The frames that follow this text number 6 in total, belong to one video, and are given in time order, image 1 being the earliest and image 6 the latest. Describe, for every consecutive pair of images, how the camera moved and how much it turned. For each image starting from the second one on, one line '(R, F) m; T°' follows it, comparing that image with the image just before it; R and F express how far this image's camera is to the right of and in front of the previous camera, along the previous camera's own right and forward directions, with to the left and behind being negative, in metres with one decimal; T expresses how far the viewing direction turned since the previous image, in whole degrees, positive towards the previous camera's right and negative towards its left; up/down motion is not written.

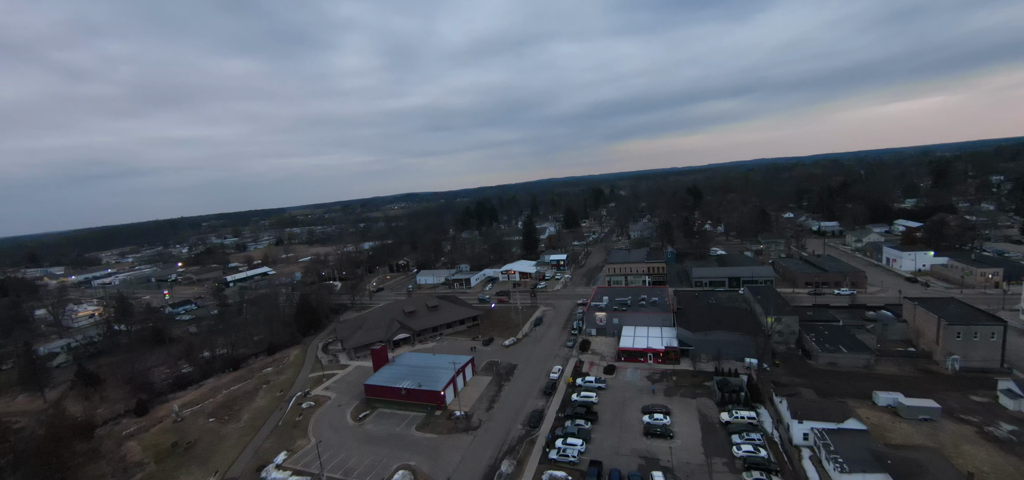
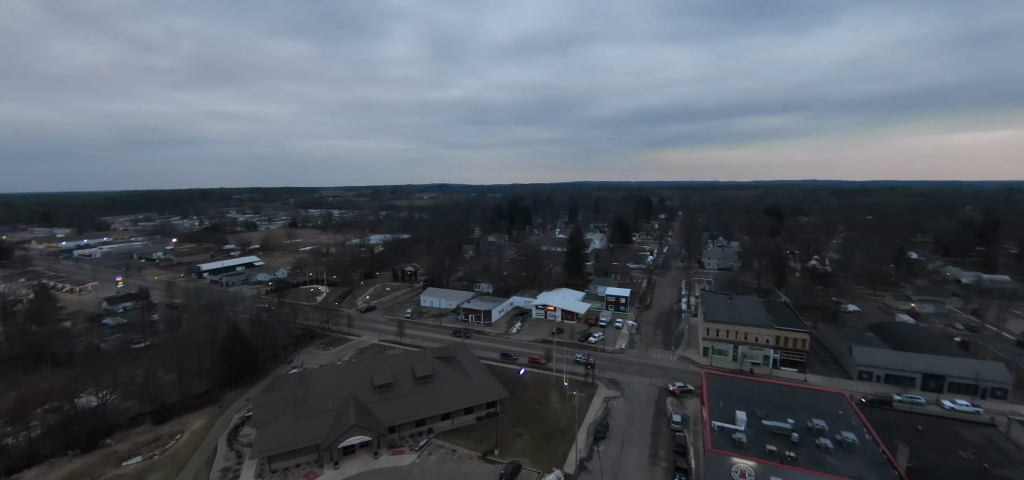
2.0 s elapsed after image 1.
(-1.3, +12.4) m; -4°
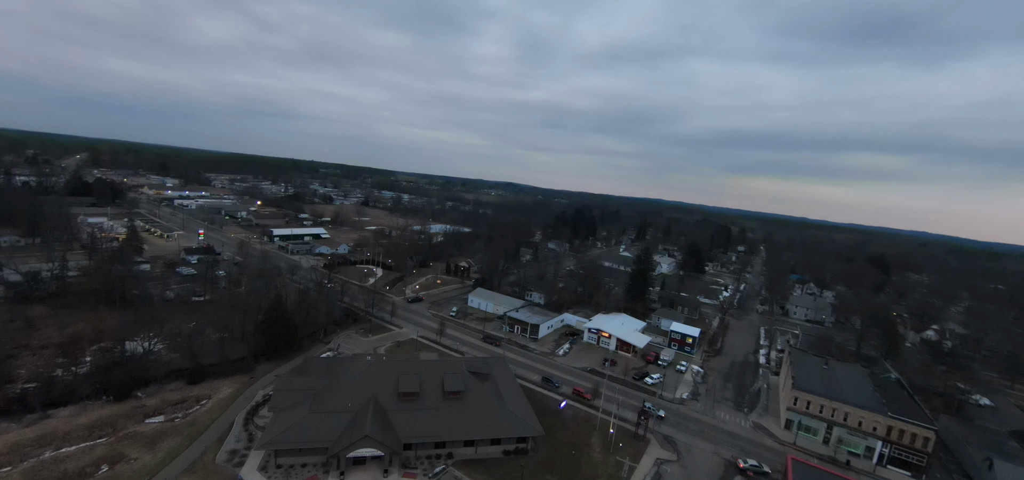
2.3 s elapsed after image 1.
(-0.1, +2.2) m; -8°
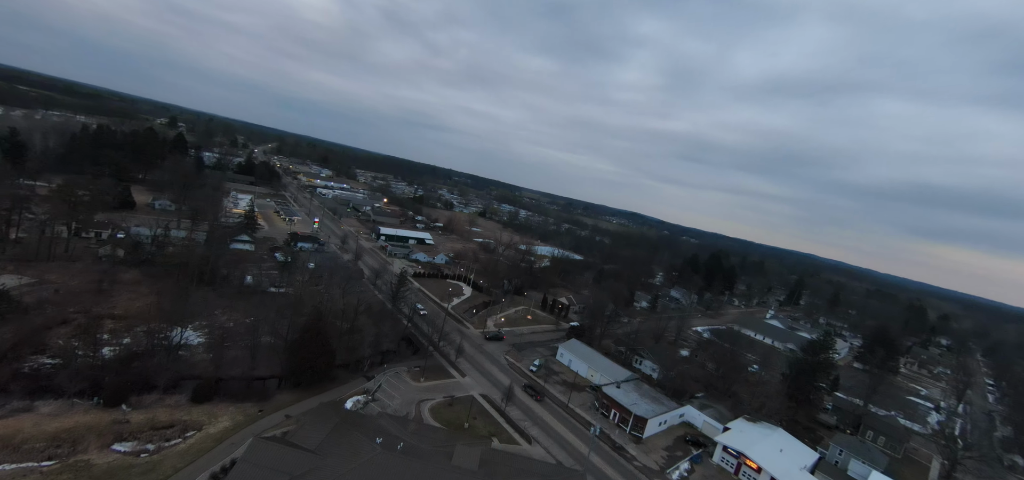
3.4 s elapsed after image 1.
(0.0, +6.7) m; -16°
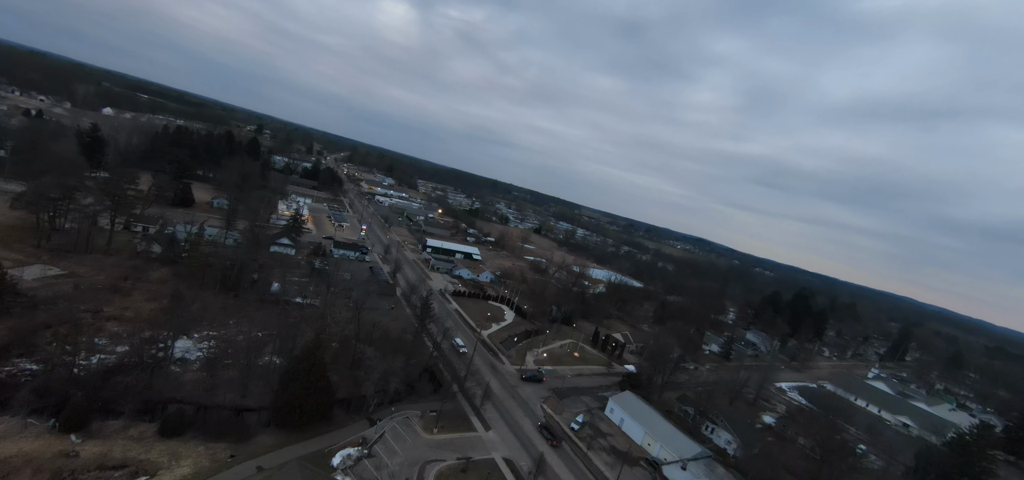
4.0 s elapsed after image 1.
(+0.4, +3.7) m; -8°
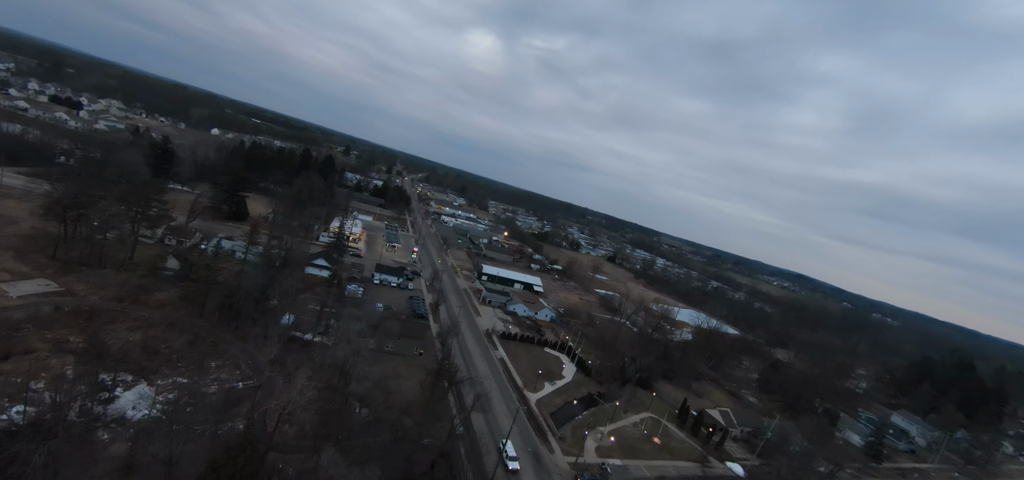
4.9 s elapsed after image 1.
(+0.5, +6.0) m; -10°
